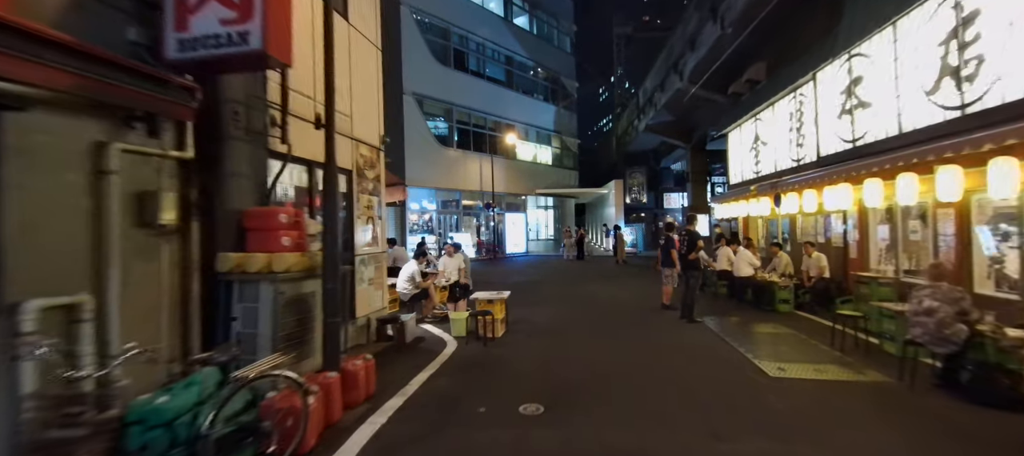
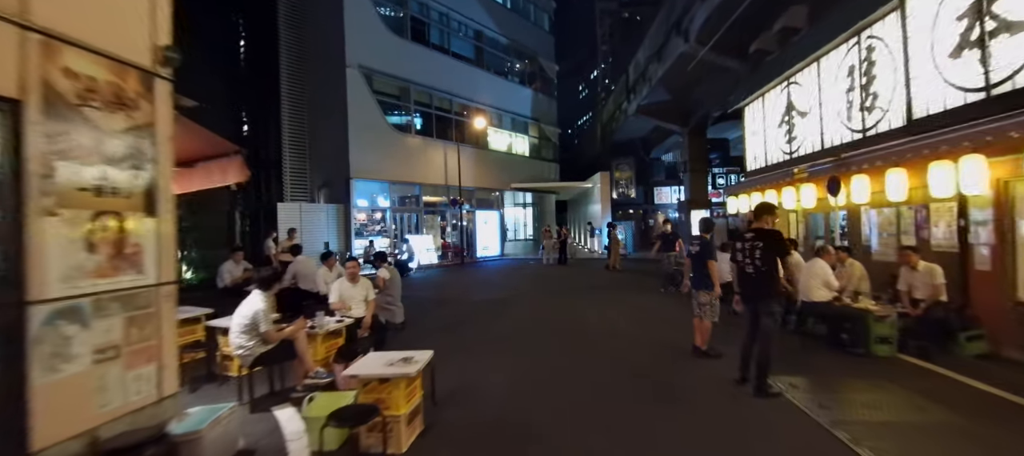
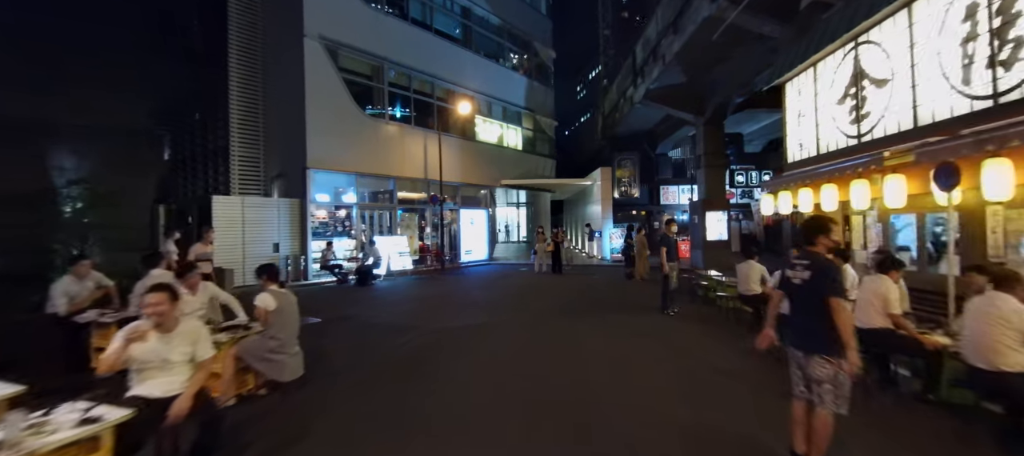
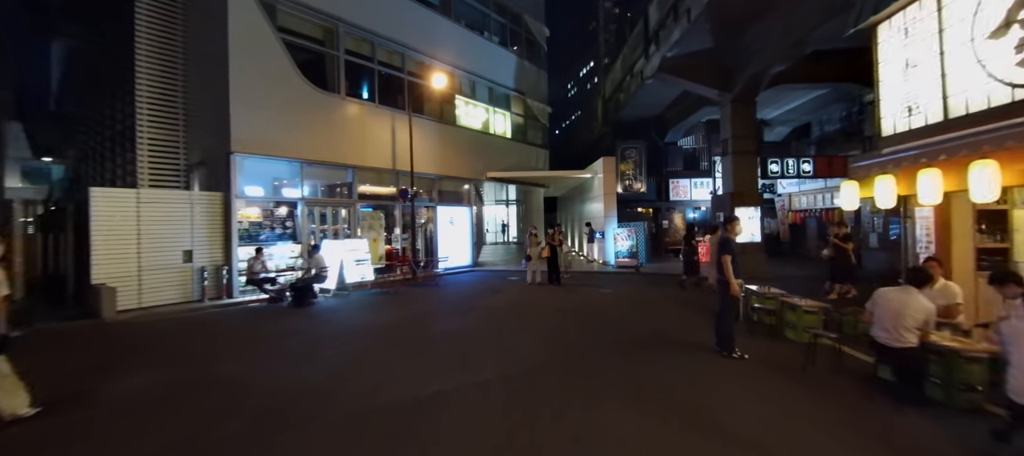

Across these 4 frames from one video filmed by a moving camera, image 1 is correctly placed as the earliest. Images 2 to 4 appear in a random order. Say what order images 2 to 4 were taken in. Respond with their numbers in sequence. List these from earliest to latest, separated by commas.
2, 3, 4
